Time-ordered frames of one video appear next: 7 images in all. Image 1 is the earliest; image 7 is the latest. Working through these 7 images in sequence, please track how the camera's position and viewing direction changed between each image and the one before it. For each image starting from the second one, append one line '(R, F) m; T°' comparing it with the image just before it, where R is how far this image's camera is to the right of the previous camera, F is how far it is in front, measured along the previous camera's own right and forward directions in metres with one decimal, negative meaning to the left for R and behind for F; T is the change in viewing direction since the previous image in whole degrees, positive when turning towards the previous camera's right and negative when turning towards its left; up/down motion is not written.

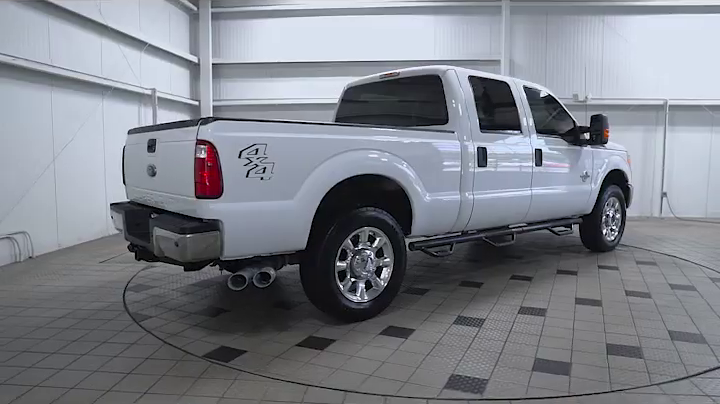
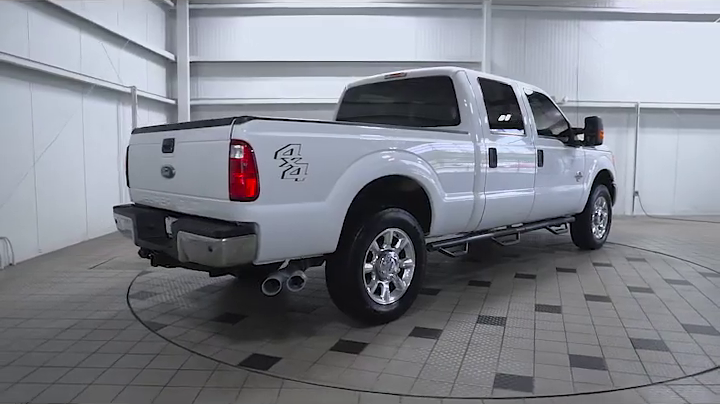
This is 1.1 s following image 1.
(-0.5, +0.1) m; +5°
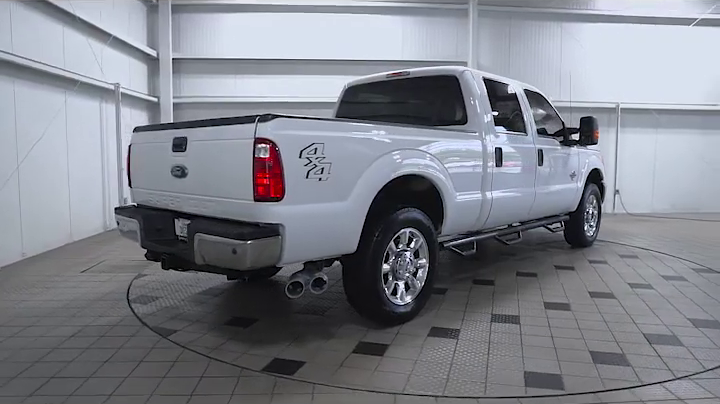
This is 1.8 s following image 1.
(-0.3, +0.1) m; +3°
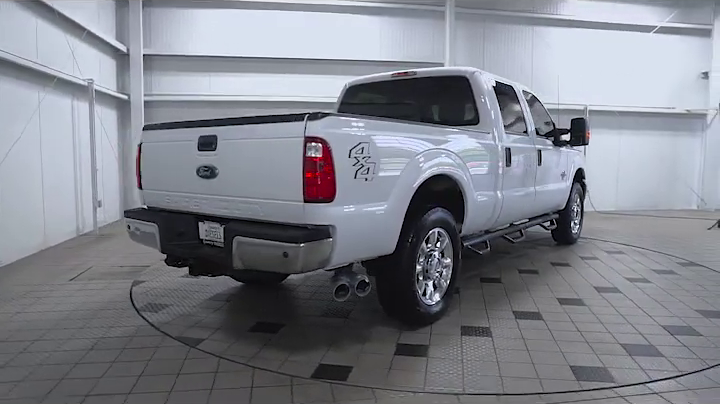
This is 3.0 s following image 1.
(-0.6, +0.1) m; +6°
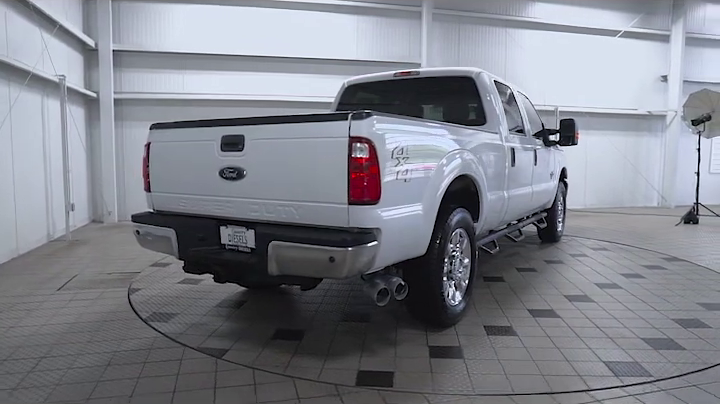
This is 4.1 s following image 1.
(-0.5, +0.1) m; +5°
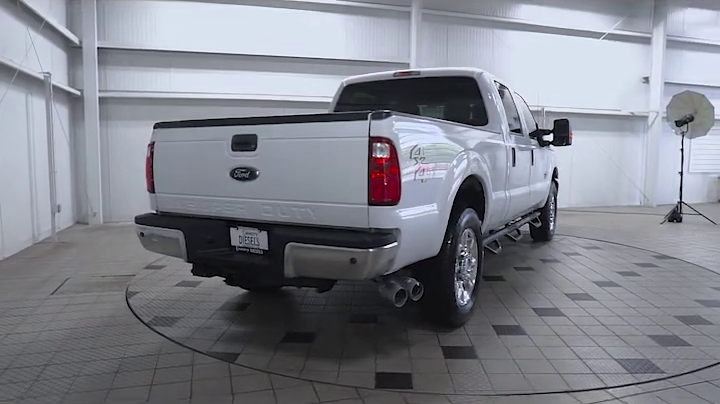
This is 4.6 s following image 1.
(-0.2, 0.0) m; +3°
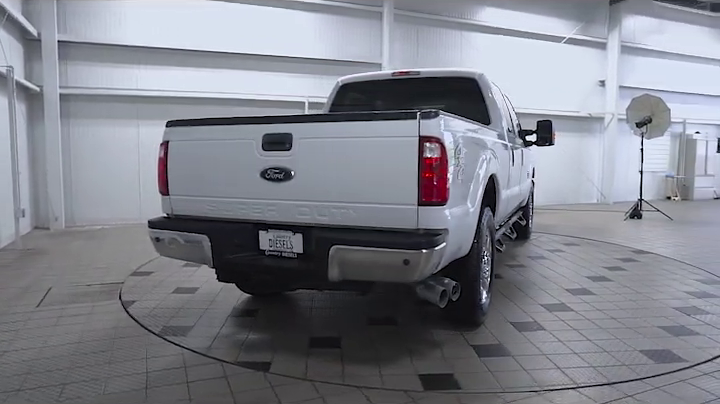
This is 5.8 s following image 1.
(-0.5, +0.1) m; +6°
